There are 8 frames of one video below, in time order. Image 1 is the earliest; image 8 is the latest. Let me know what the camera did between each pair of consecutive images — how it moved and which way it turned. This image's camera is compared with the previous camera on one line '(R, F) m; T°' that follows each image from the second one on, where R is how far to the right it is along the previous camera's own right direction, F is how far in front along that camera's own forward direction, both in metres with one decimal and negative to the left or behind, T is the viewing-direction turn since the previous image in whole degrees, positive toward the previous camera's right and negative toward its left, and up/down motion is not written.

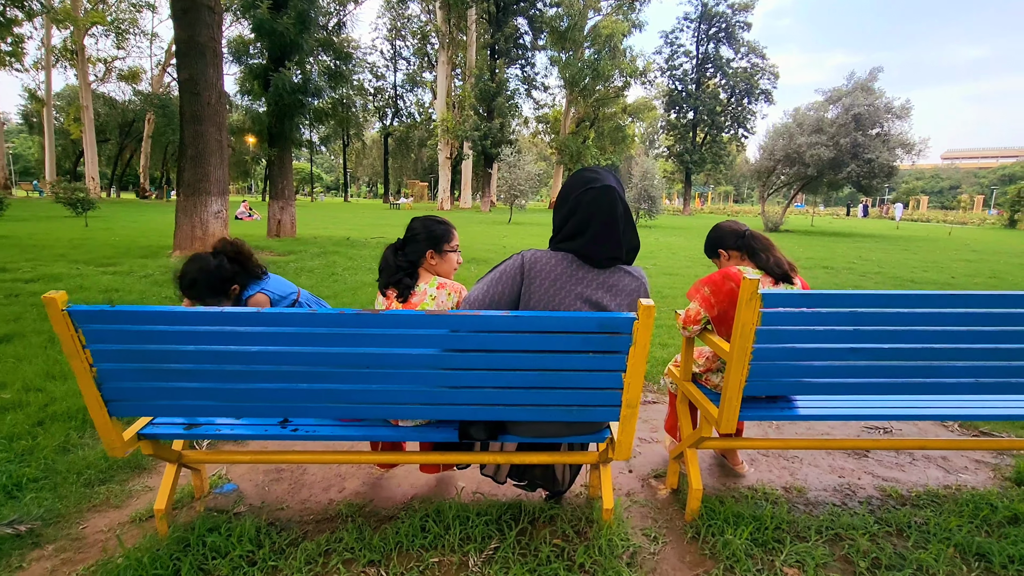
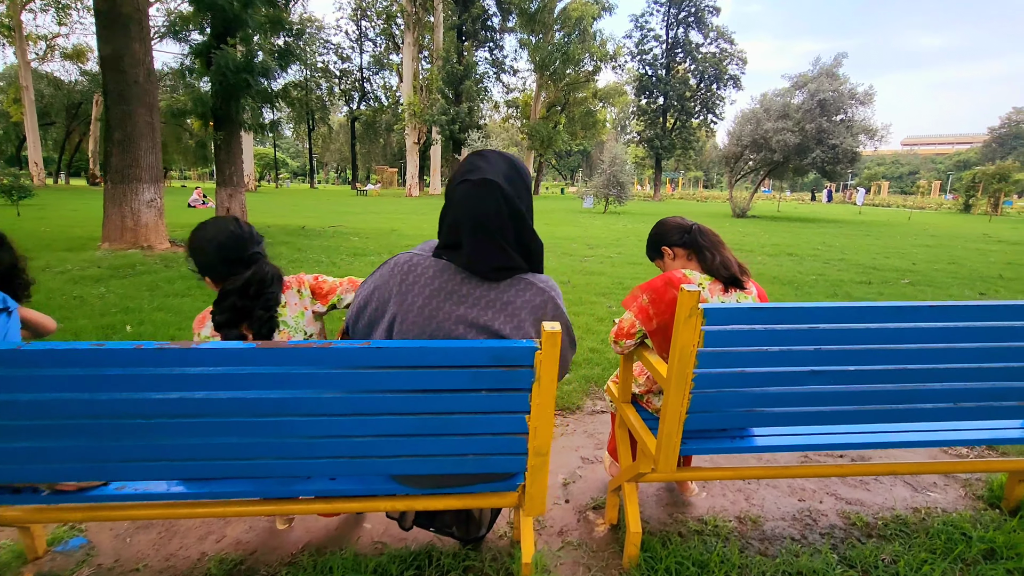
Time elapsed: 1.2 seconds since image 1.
(+0.3, +0.4) m; +3°
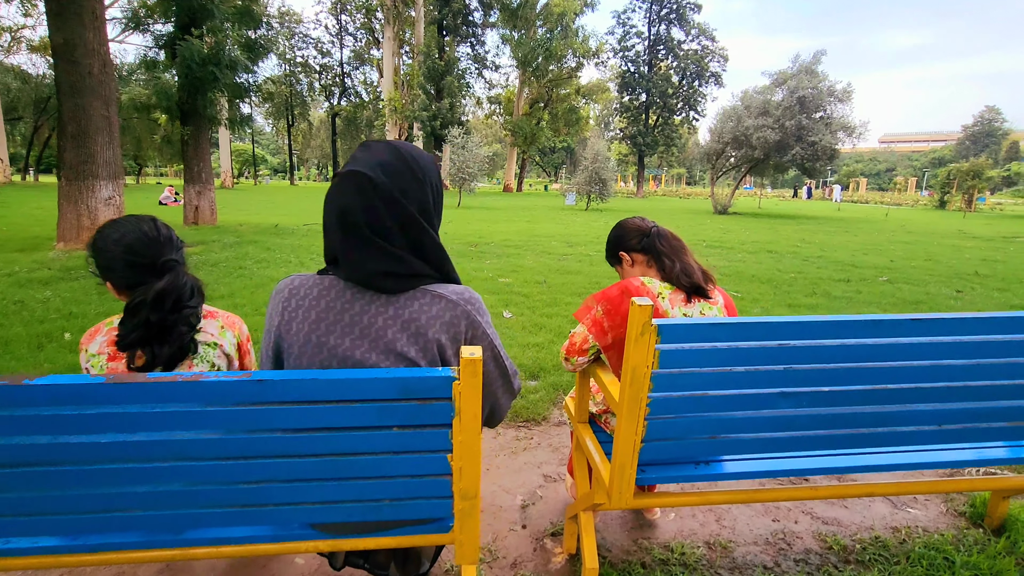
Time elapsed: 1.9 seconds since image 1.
(+0.2, +0.2) m; +2°
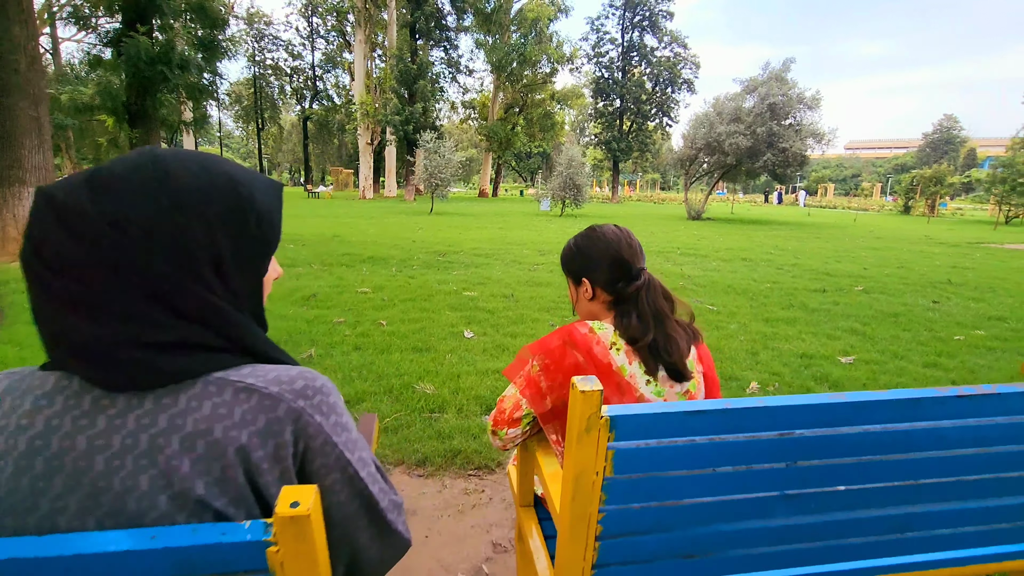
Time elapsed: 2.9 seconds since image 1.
(+0.2, +0.4) m; +2°
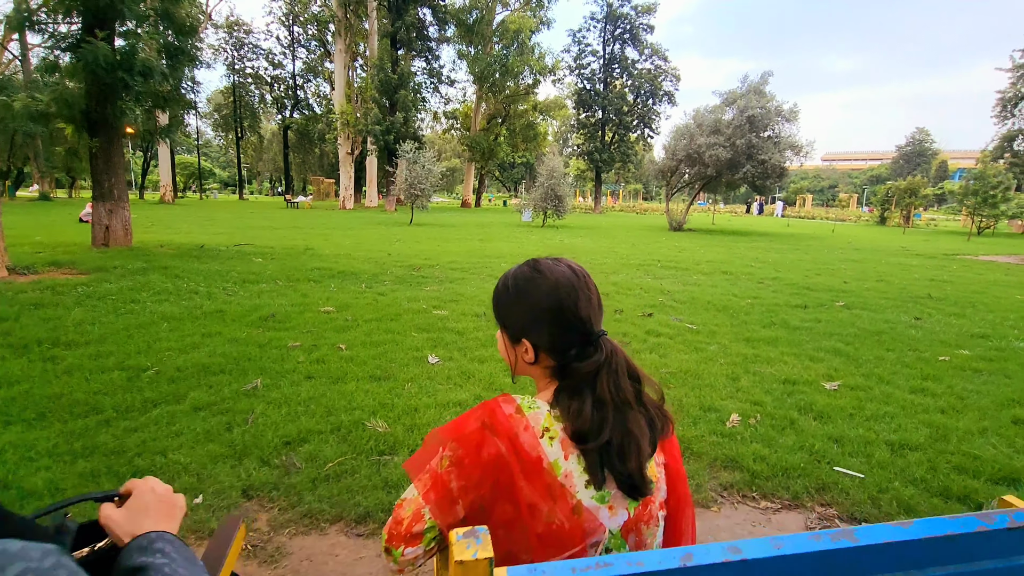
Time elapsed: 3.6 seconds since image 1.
(+0.2, +0.3) m; +2°
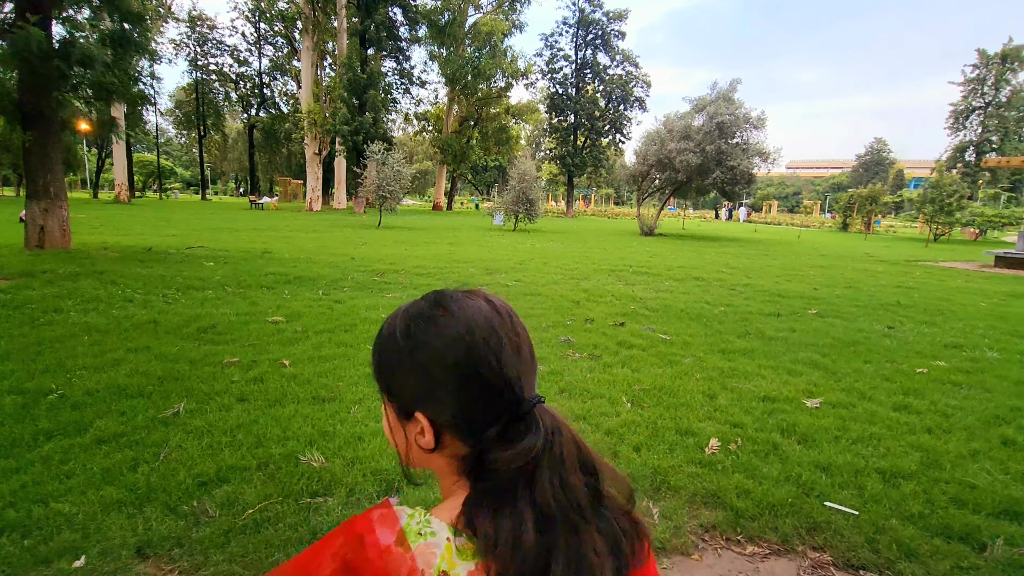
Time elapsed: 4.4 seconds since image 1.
(+0.1, +0.4) m; +3°
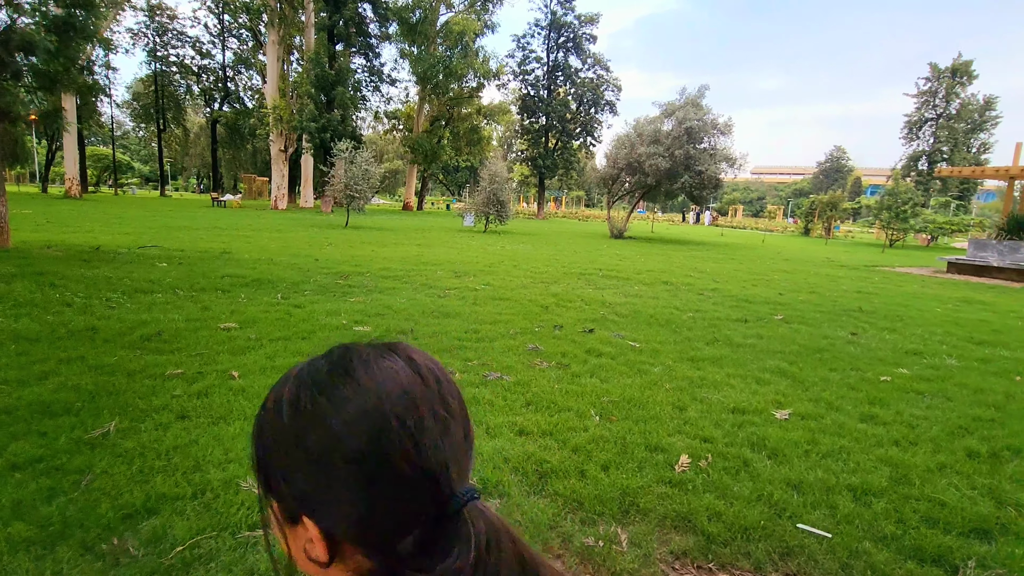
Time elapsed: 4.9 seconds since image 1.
(0.0, +0.2) m; +3°
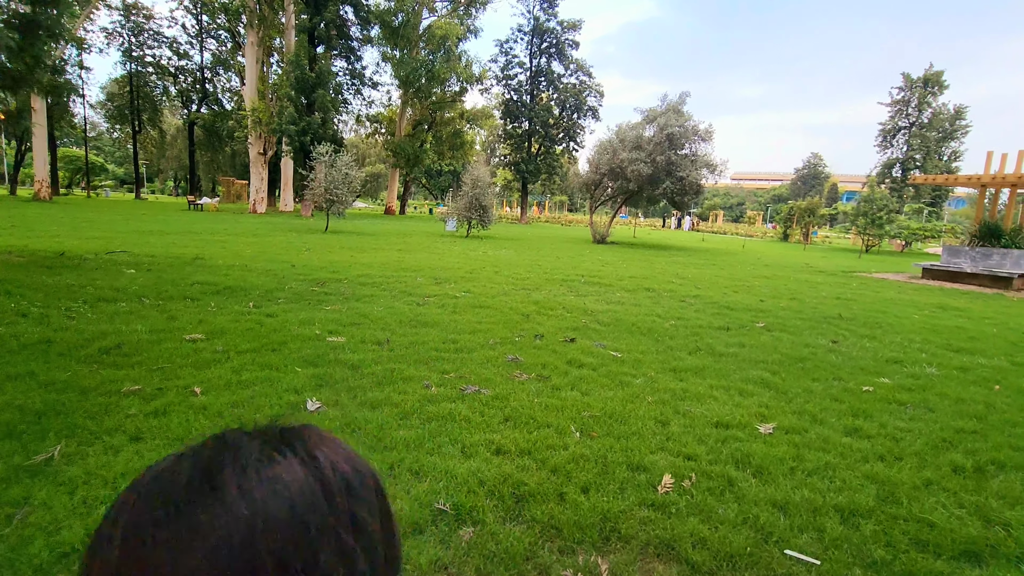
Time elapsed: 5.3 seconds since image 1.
(0.0, +0.1) m; +2°
